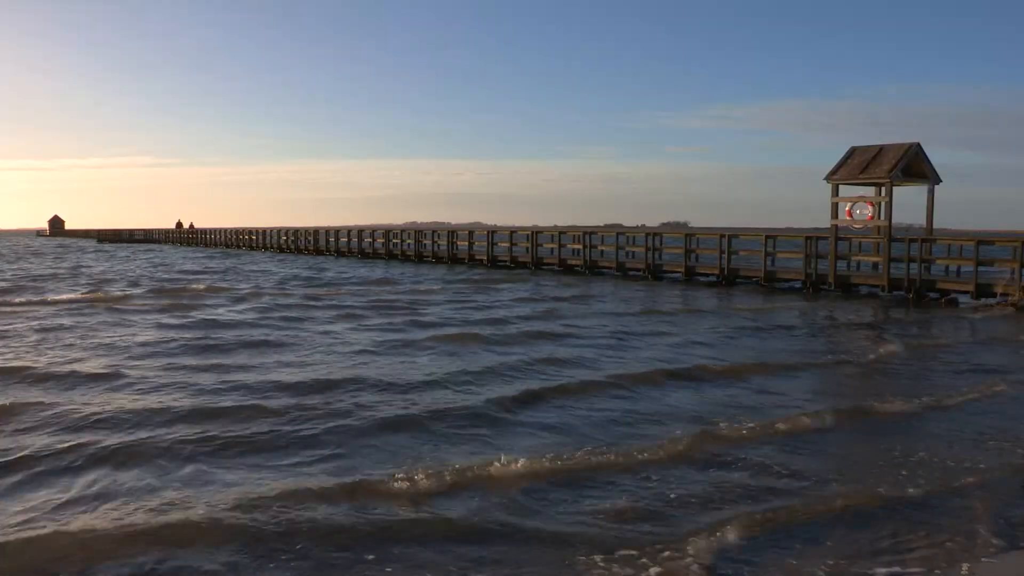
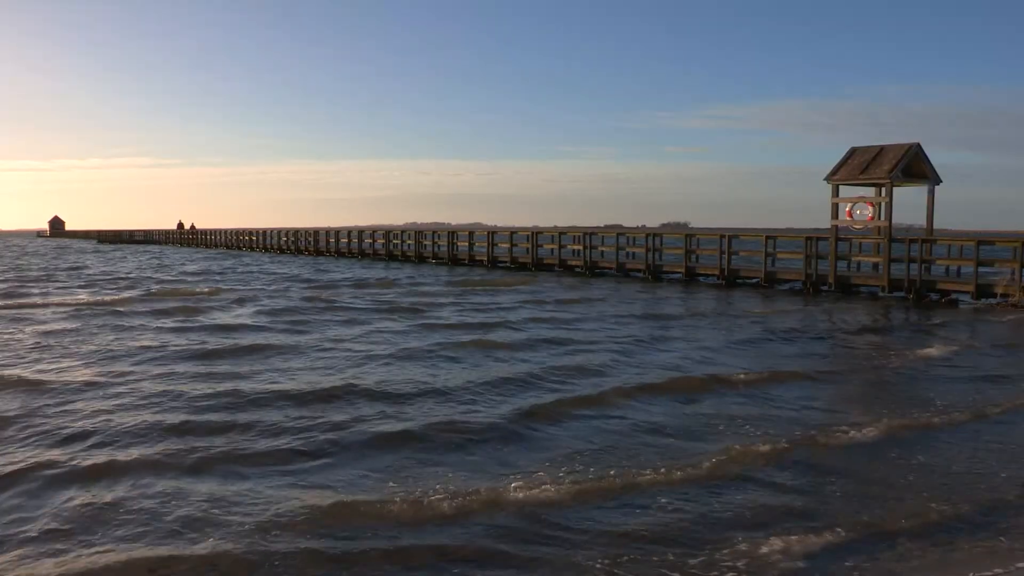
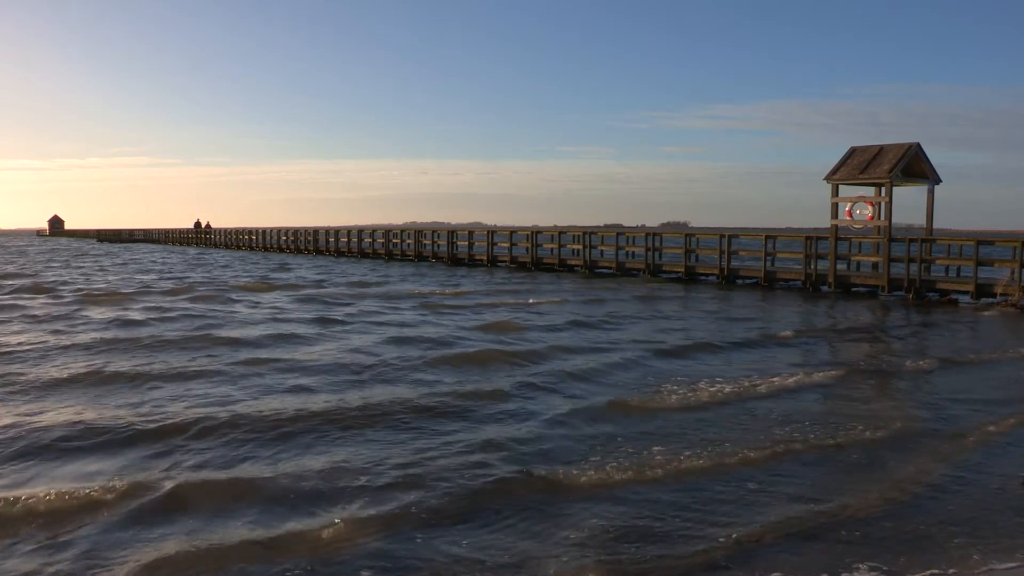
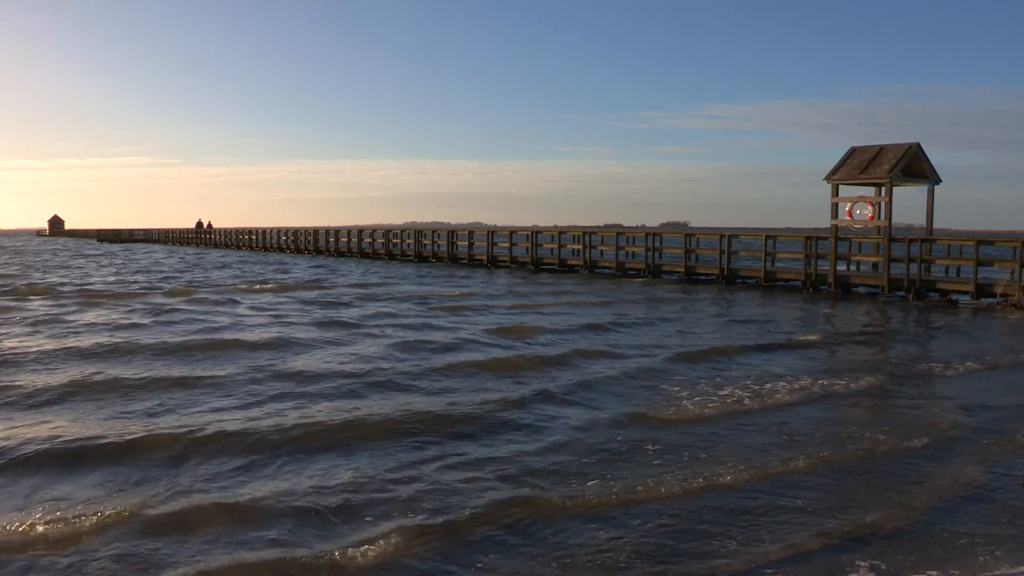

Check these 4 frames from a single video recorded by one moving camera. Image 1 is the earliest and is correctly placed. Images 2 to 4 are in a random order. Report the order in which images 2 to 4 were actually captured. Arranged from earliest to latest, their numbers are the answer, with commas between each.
2, 3, 4
